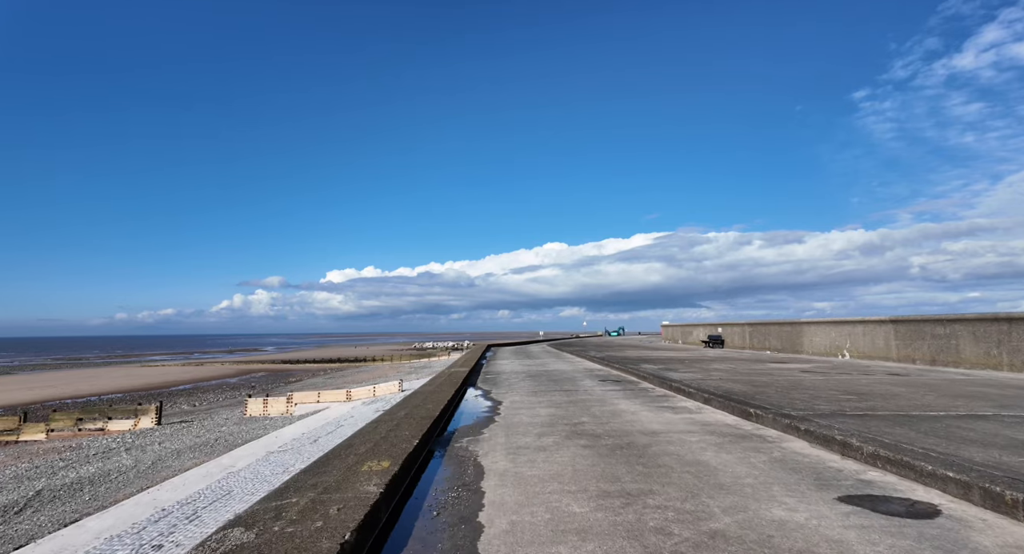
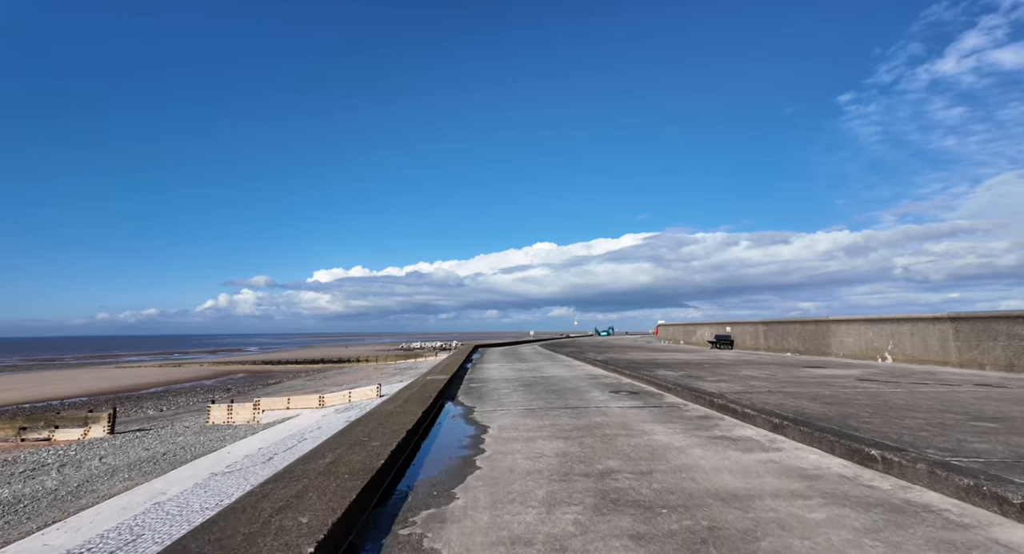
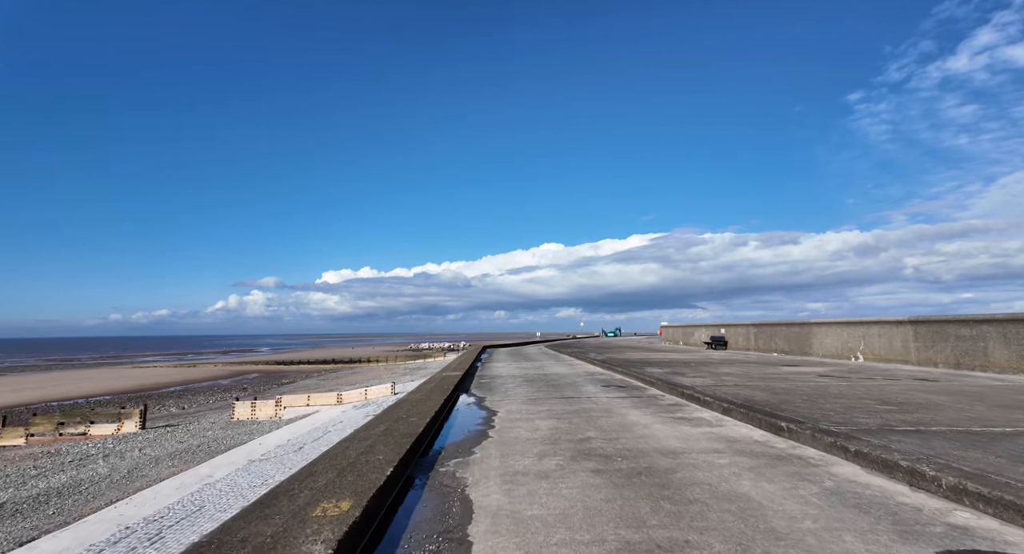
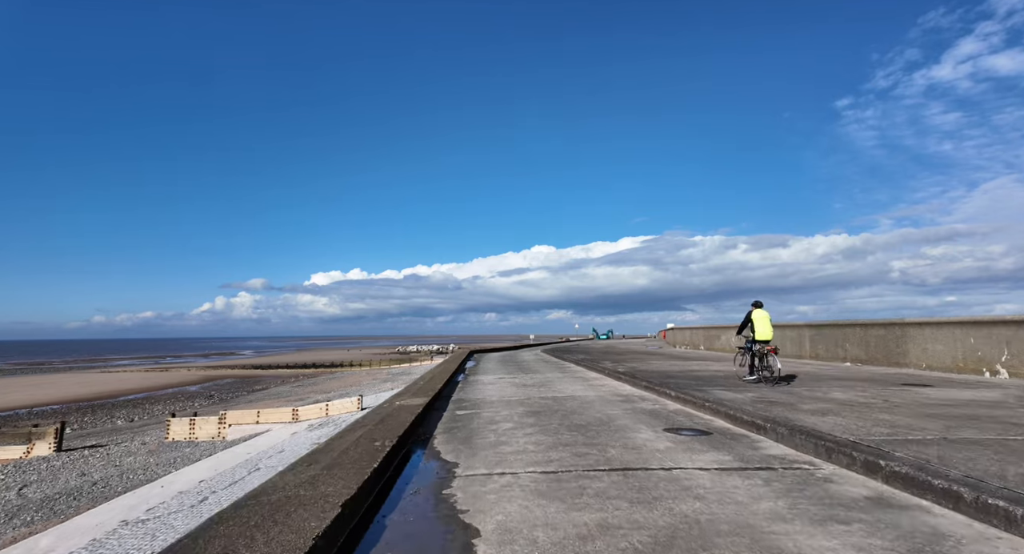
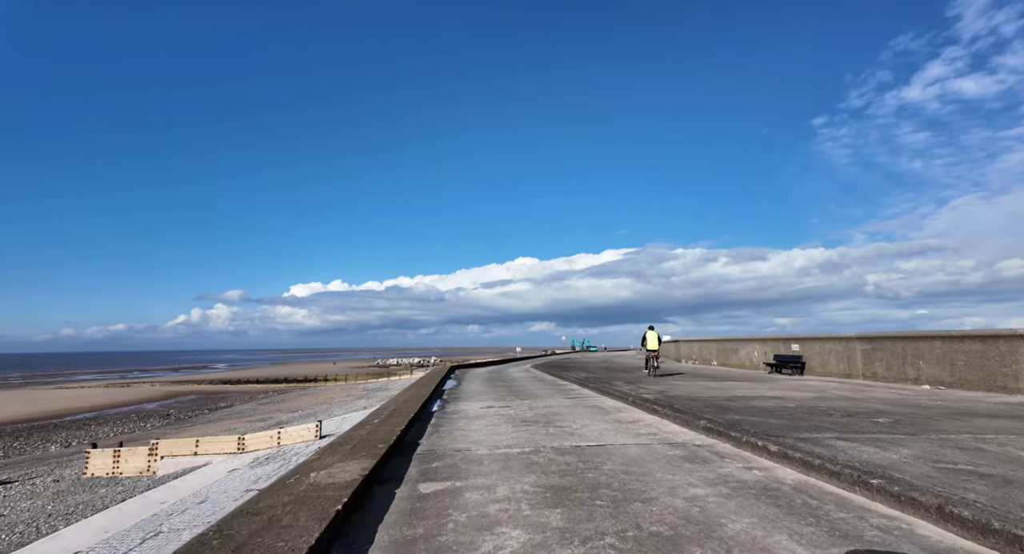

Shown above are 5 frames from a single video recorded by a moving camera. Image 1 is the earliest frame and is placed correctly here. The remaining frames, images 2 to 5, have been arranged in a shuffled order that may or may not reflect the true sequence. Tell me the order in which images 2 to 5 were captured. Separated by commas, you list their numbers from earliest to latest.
3, 2, 4, 5
